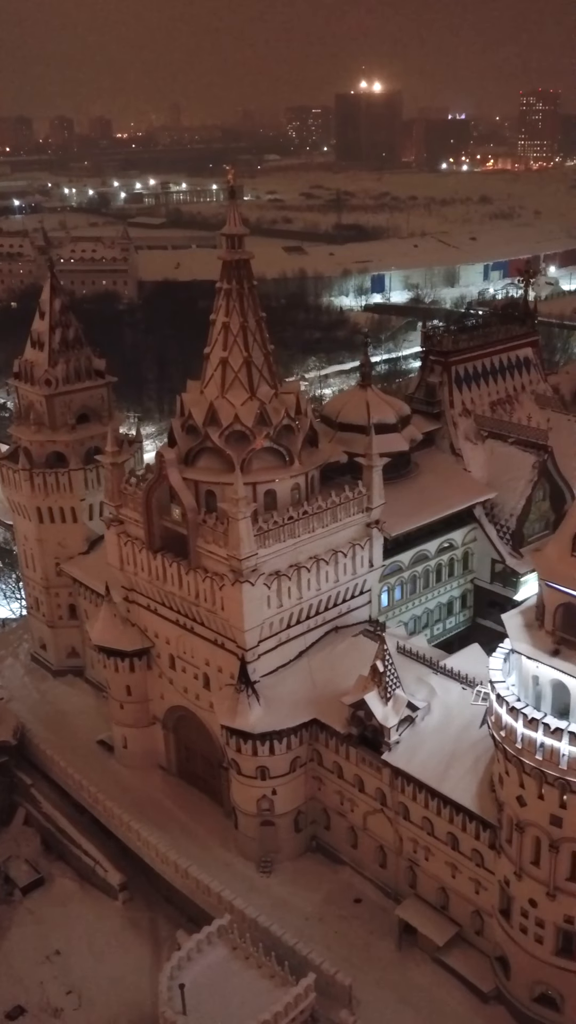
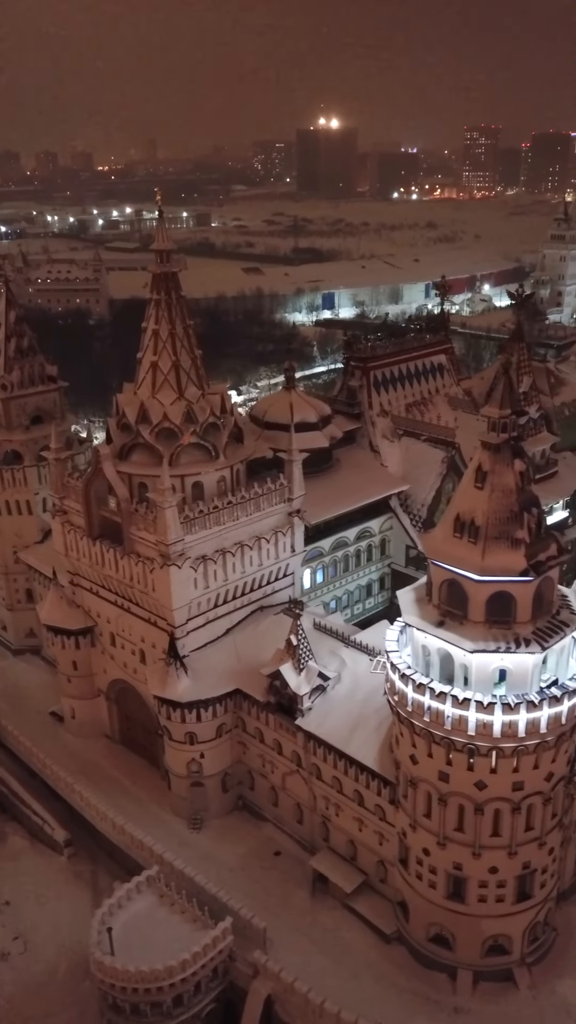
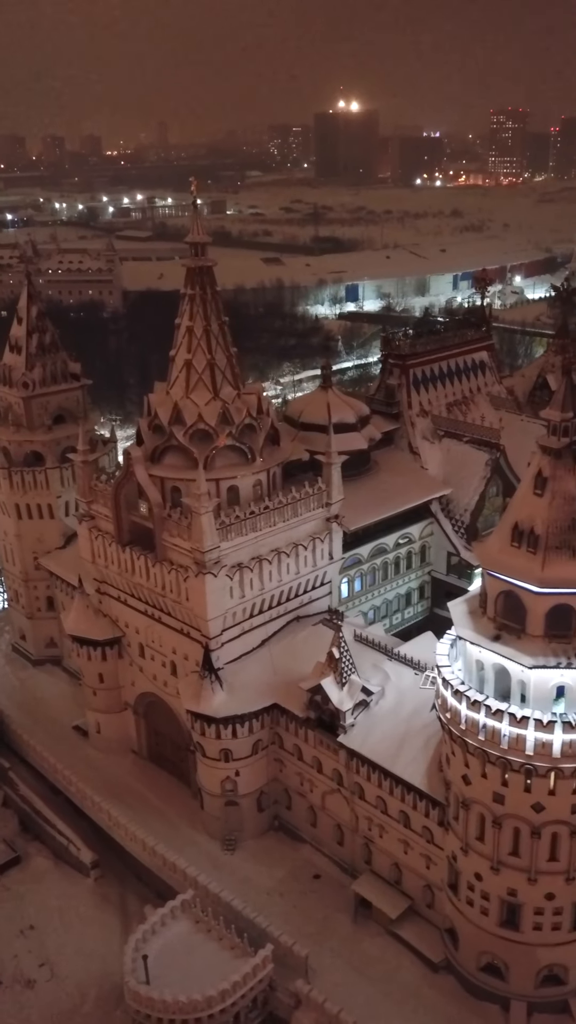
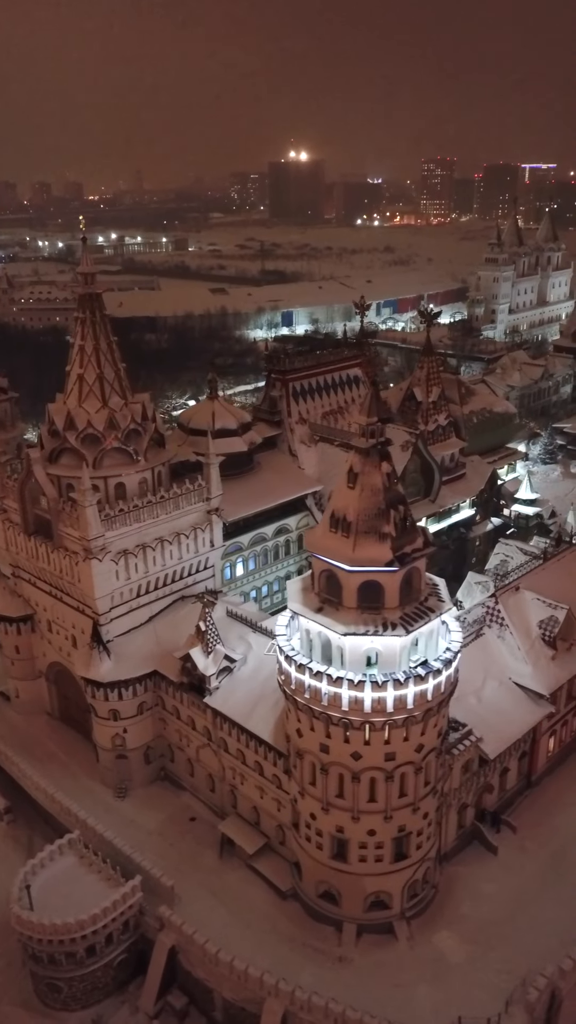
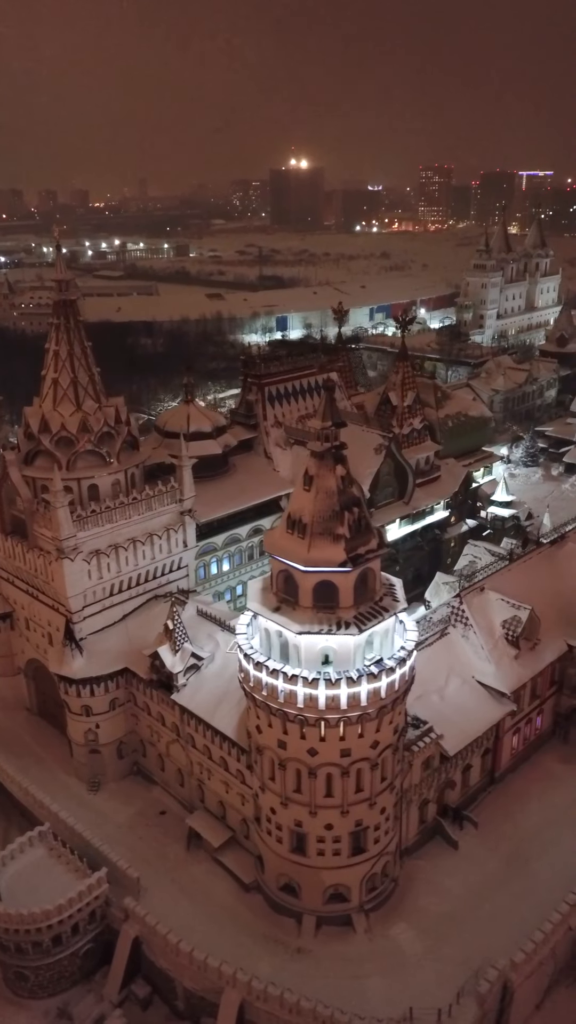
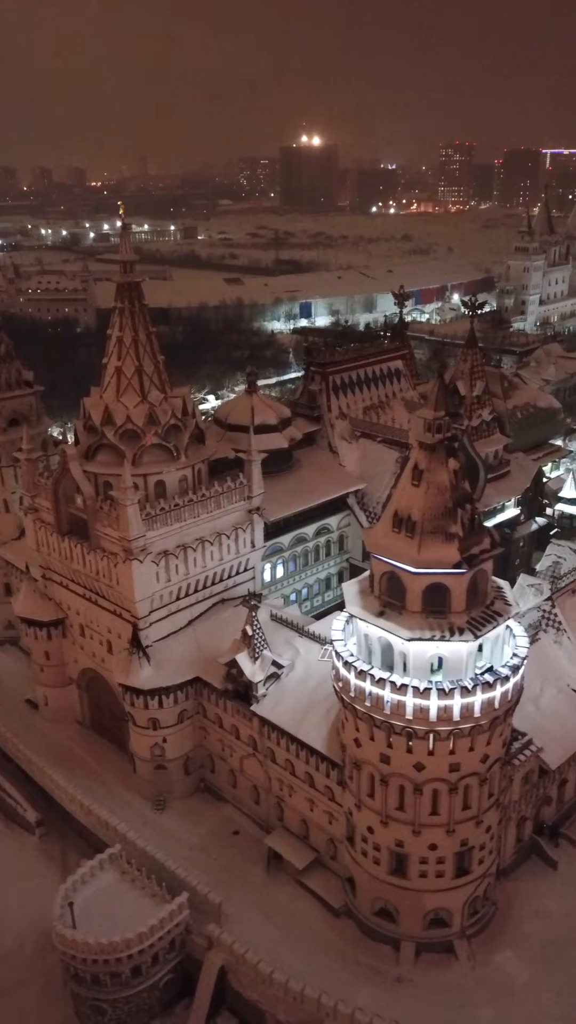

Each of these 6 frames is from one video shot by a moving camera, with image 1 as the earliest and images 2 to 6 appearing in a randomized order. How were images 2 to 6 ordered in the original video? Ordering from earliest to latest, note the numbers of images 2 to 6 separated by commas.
3, 2, 6, 4, 5
